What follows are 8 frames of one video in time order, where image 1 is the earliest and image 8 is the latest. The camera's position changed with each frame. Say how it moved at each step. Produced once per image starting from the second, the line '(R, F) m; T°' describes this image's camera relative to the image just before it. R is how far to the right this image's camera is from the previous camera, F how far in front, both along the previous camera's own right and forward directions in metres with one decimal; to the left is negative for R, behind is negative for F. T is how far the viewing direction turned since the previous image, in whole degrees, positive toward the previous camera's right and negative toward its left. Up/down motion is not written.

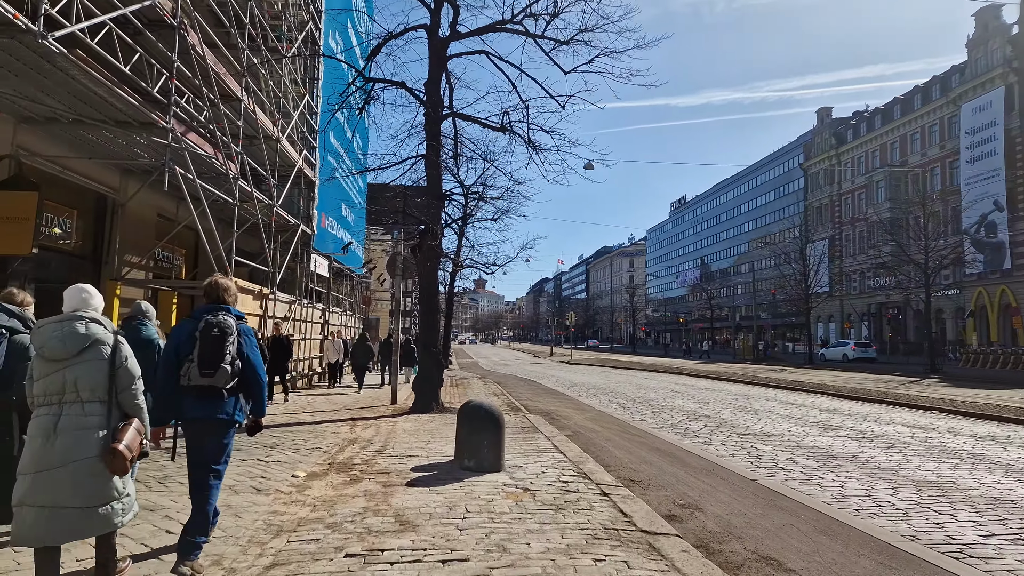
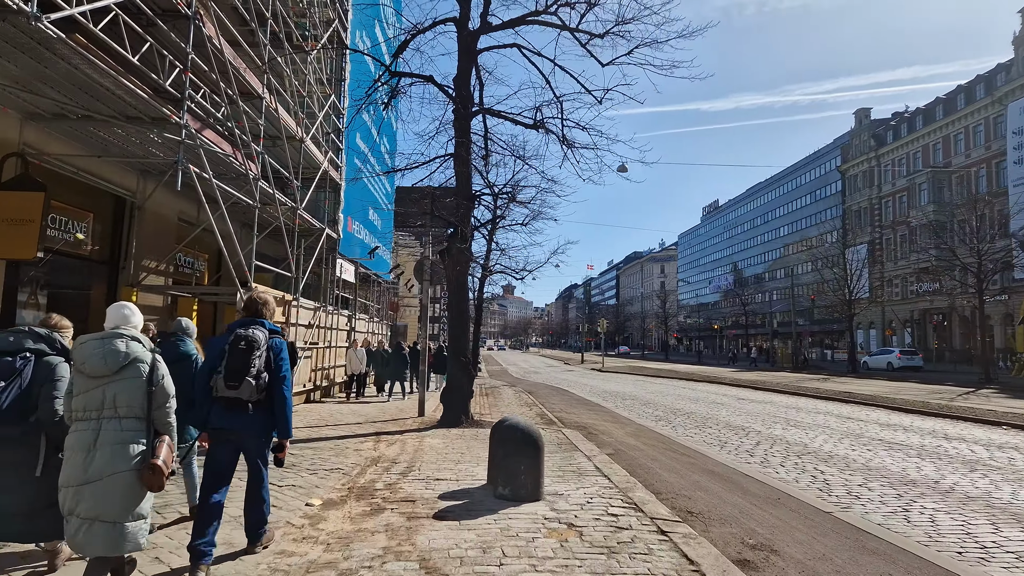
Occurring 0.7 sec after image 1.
(-0.1, +0.7) m; -3°
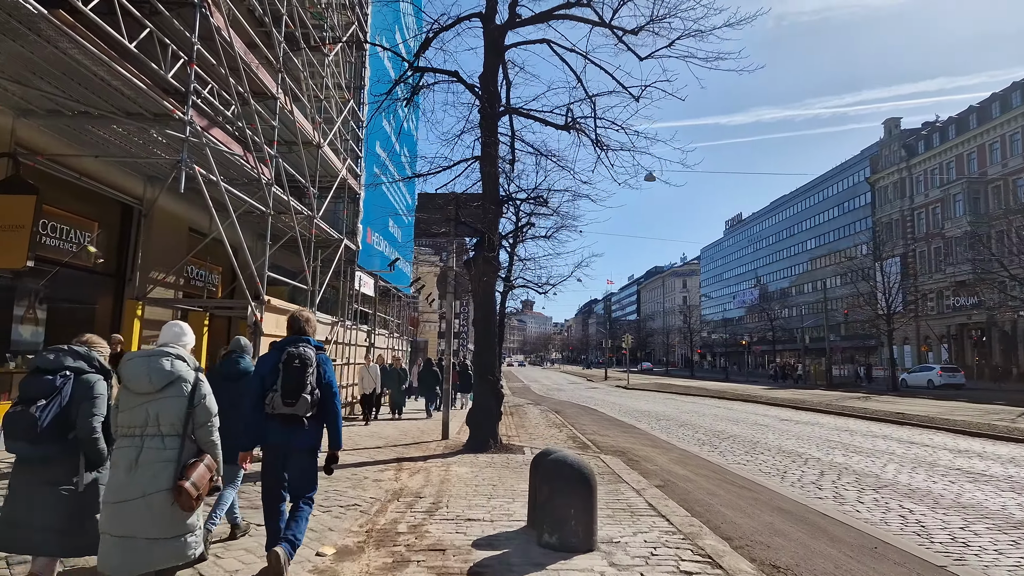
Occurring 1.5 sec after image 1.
(-0.2, +0.9) m; -2°
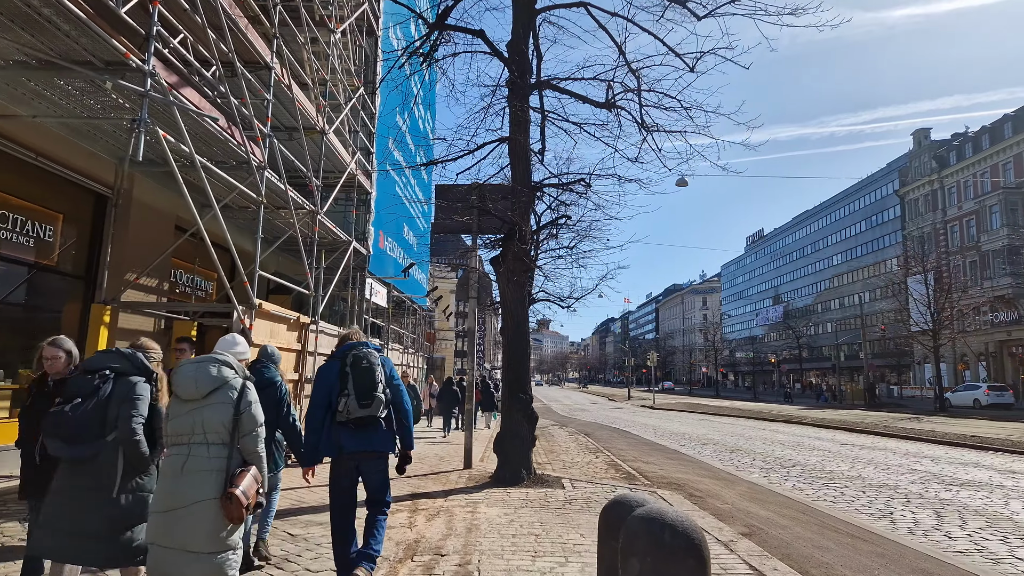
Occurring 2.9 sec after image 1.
(-0.3, +1.5) m; -1°
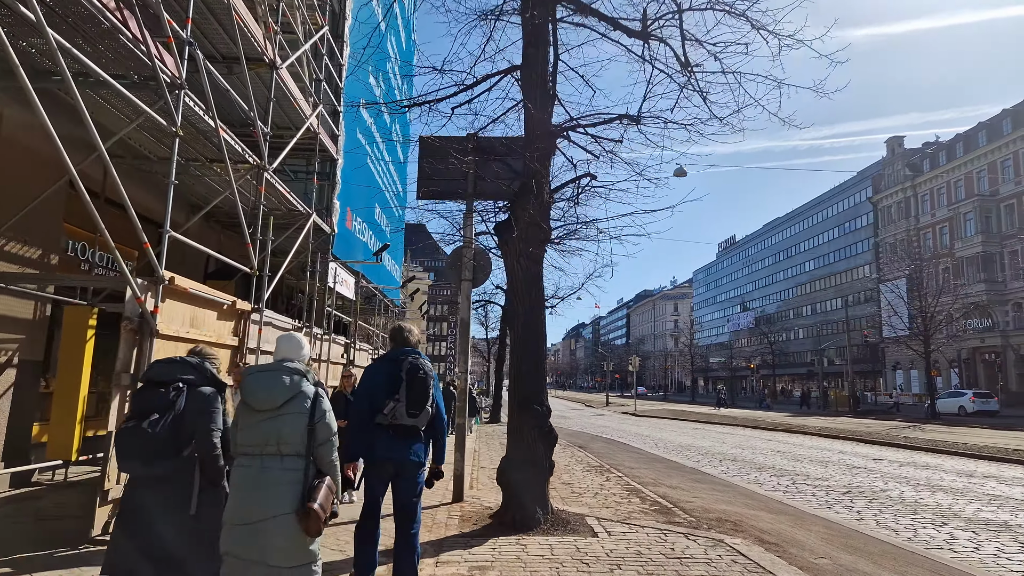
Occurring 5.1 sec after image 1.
(-0.5, +2.2) m; +3°
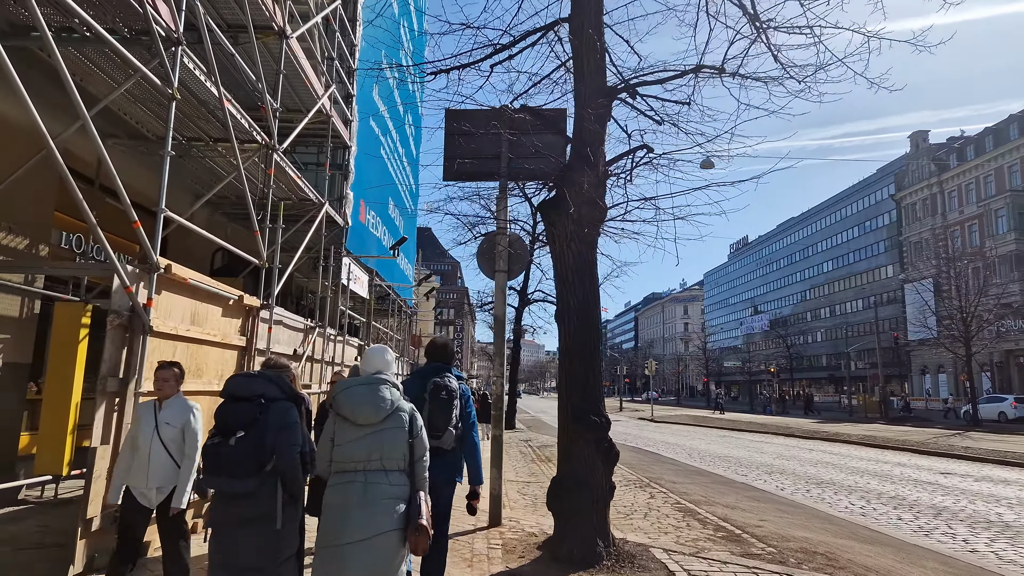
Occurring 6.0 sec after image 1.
(-0.4, +1.1) m; -1°
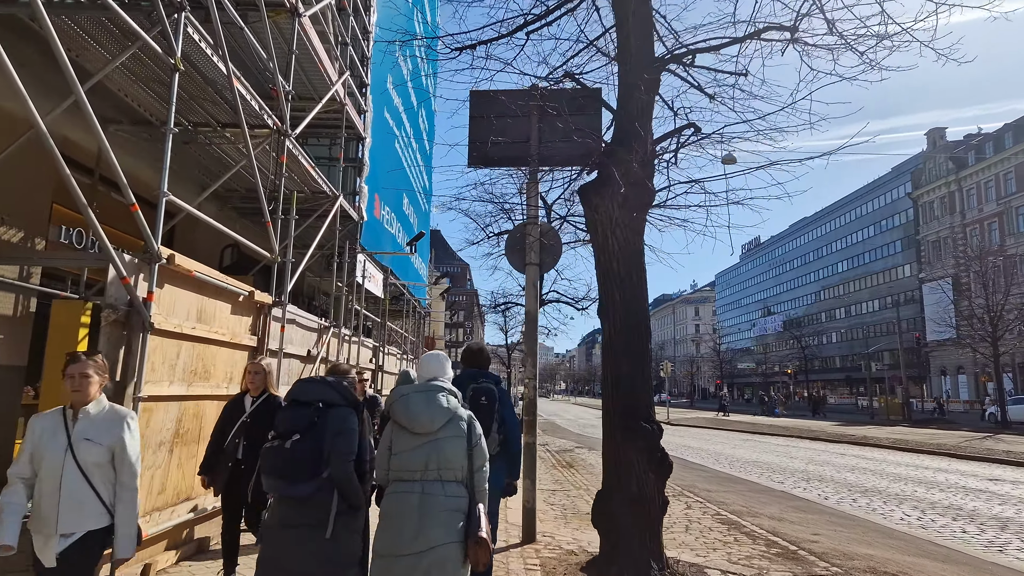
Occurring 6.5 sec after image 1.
(-0.3, +0.5) m; -1°
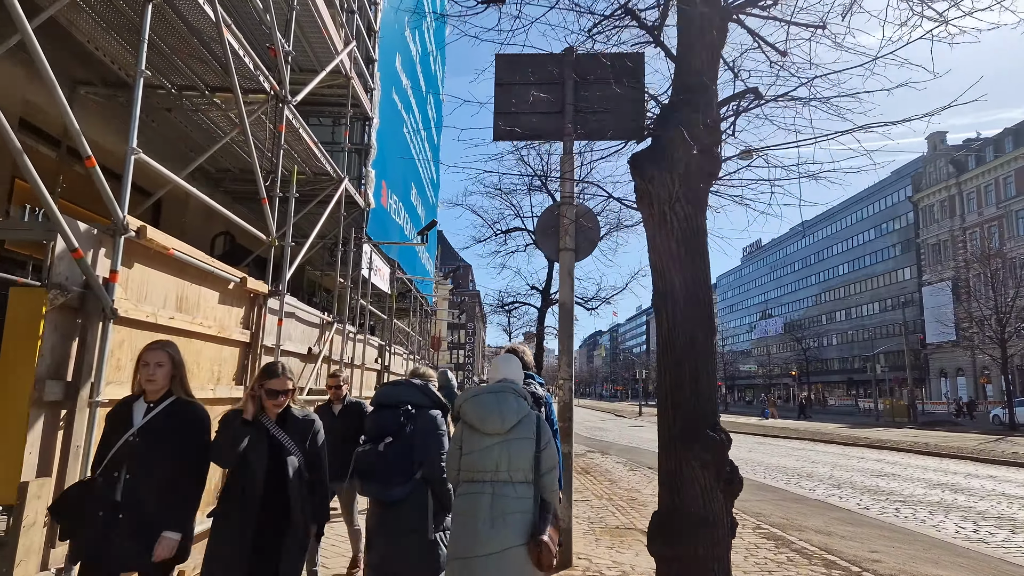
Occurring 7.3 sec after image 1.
(-0.3, +0.7) m; 0°
